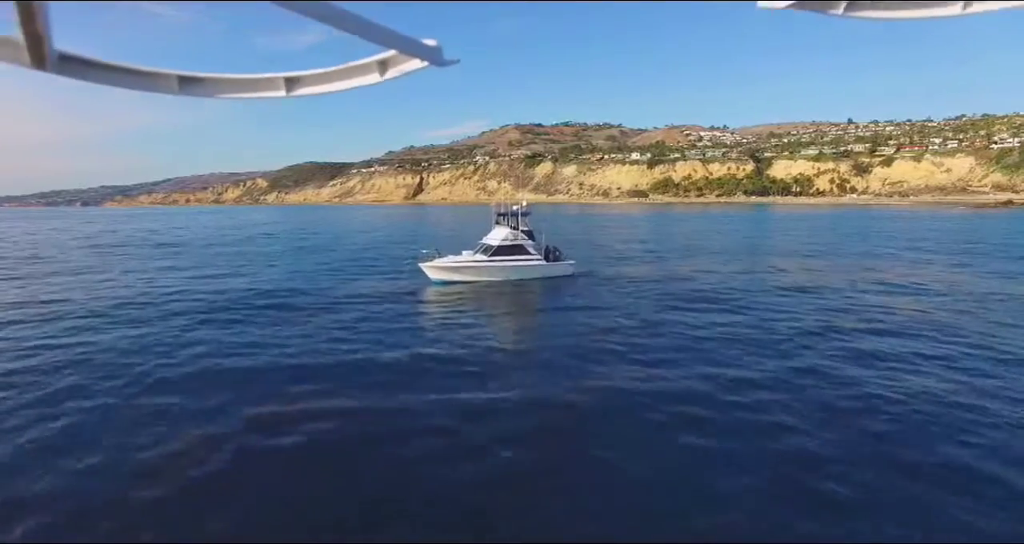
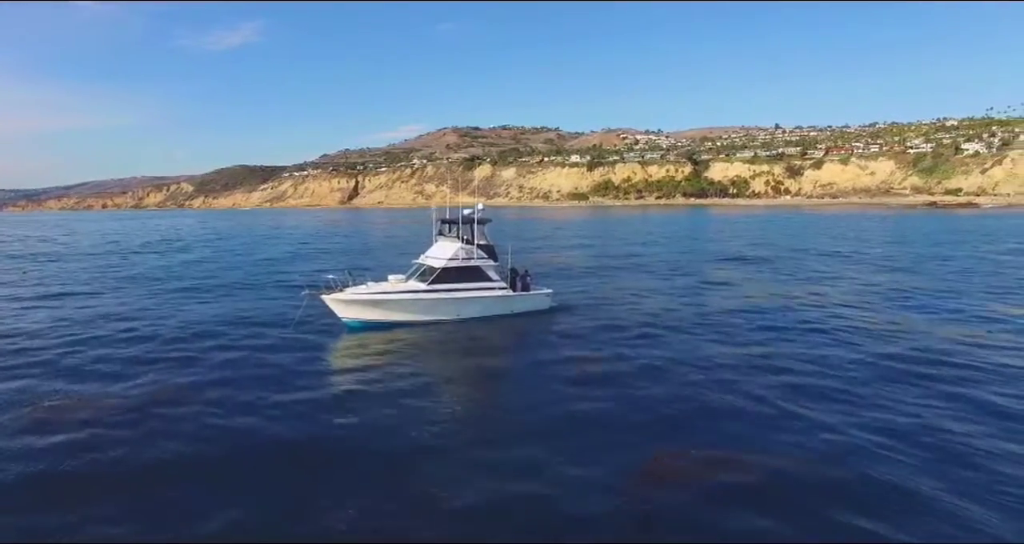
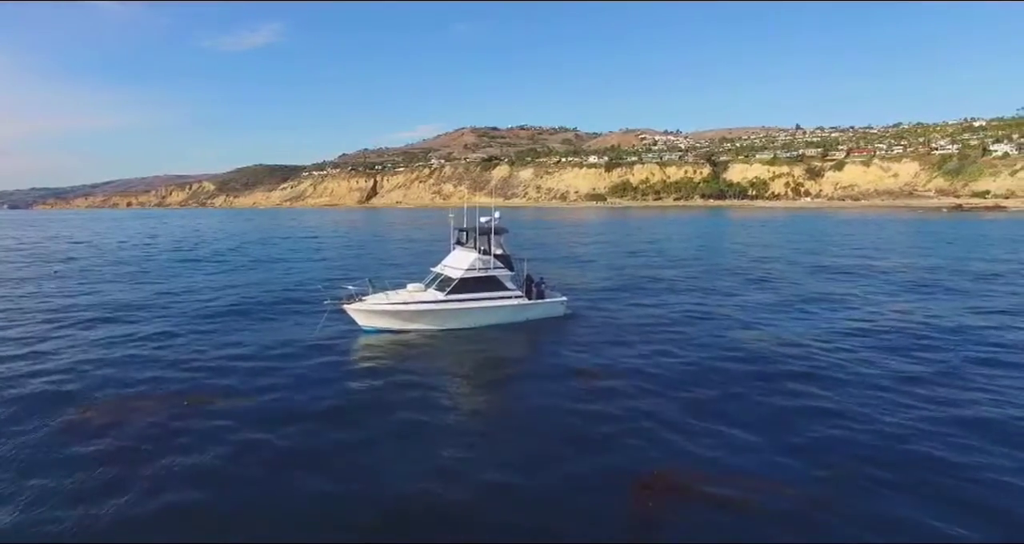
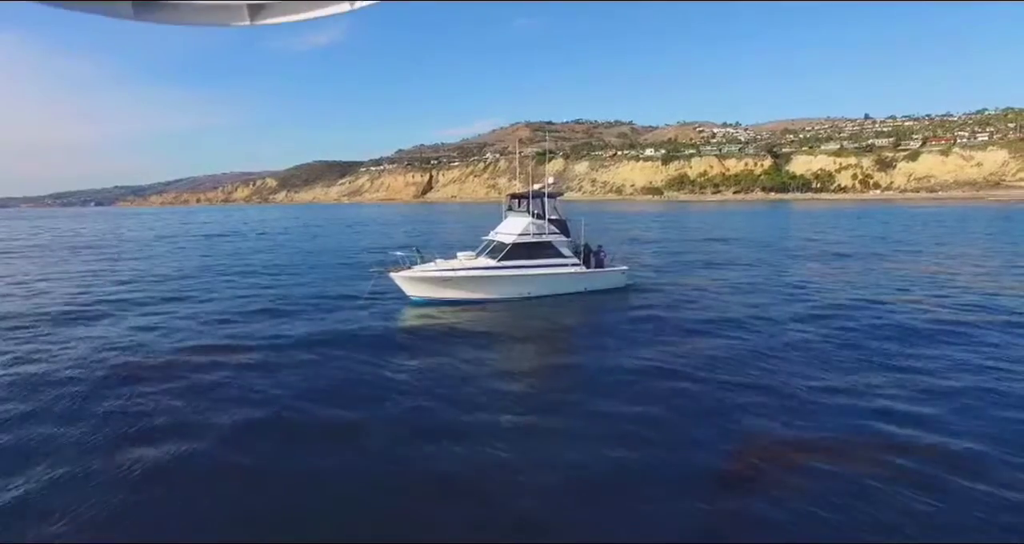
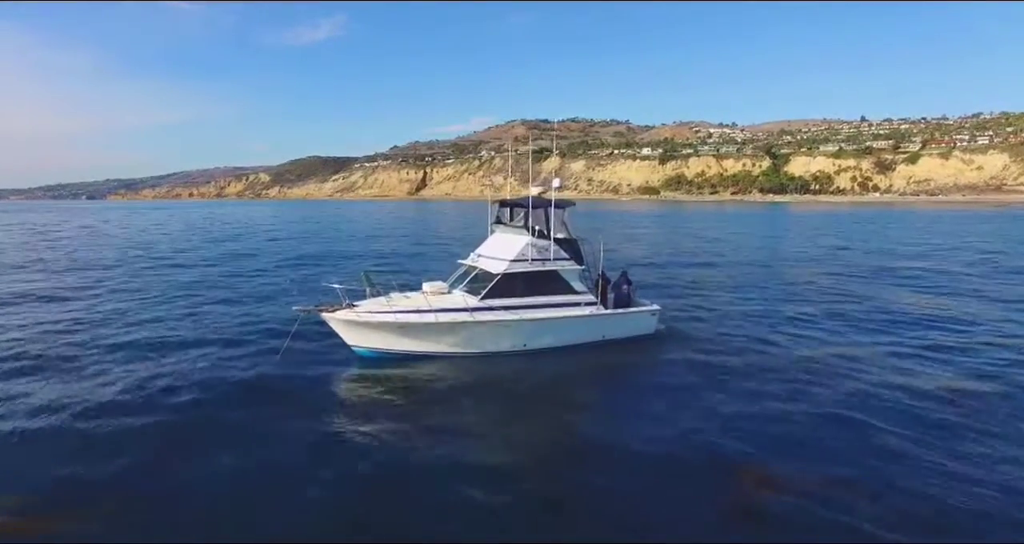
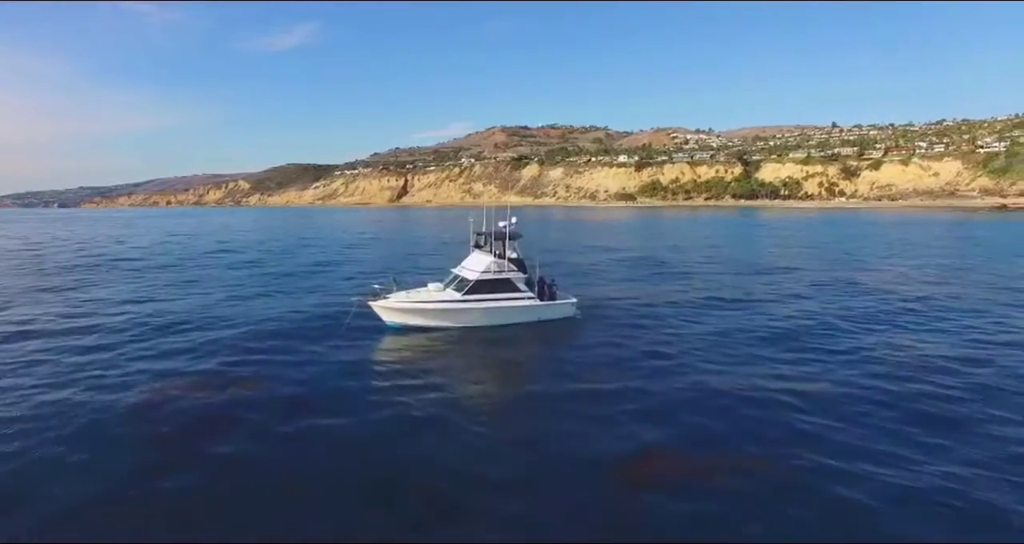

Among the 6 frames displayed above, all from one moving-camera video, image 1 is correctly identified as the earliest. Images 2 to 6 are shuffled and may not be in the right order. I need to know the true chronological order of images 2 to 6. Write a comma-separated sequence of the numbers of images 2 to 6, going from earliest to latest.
6, 3, 2, 4, 5
